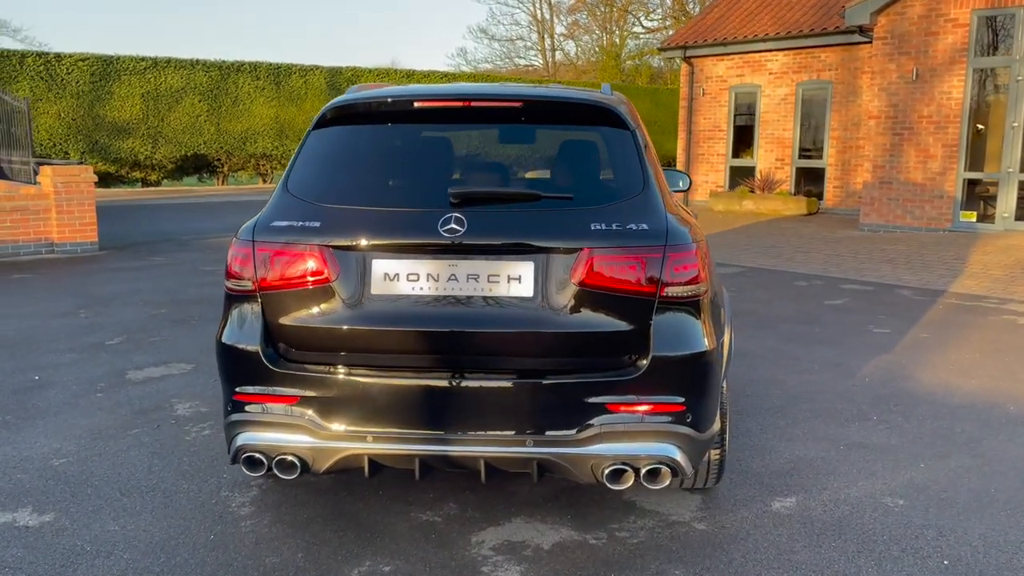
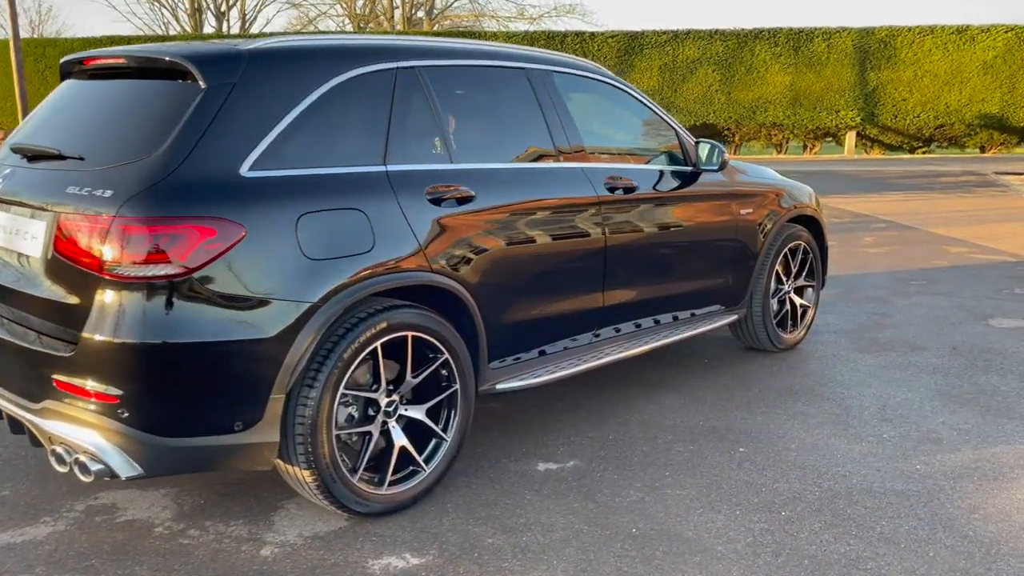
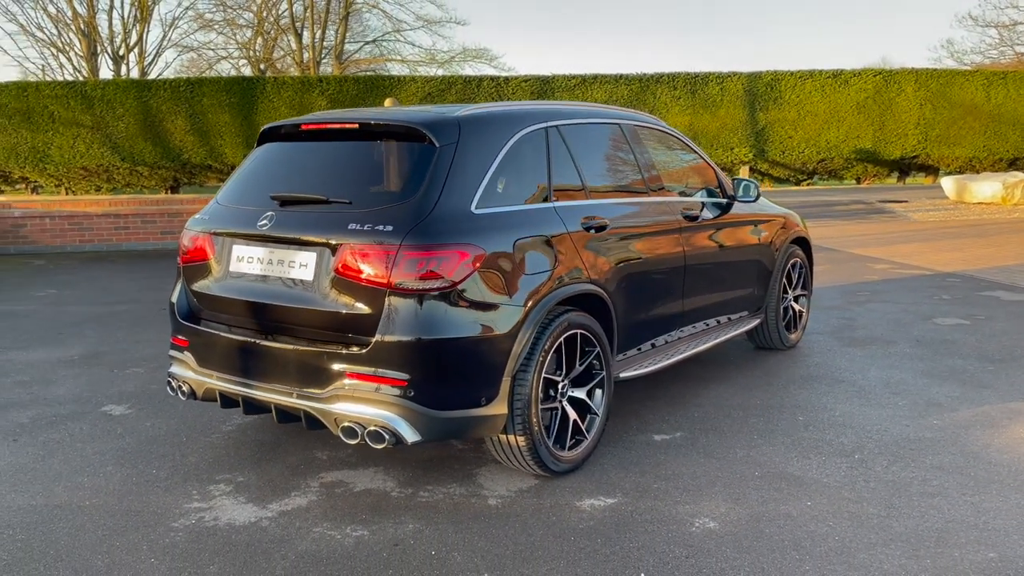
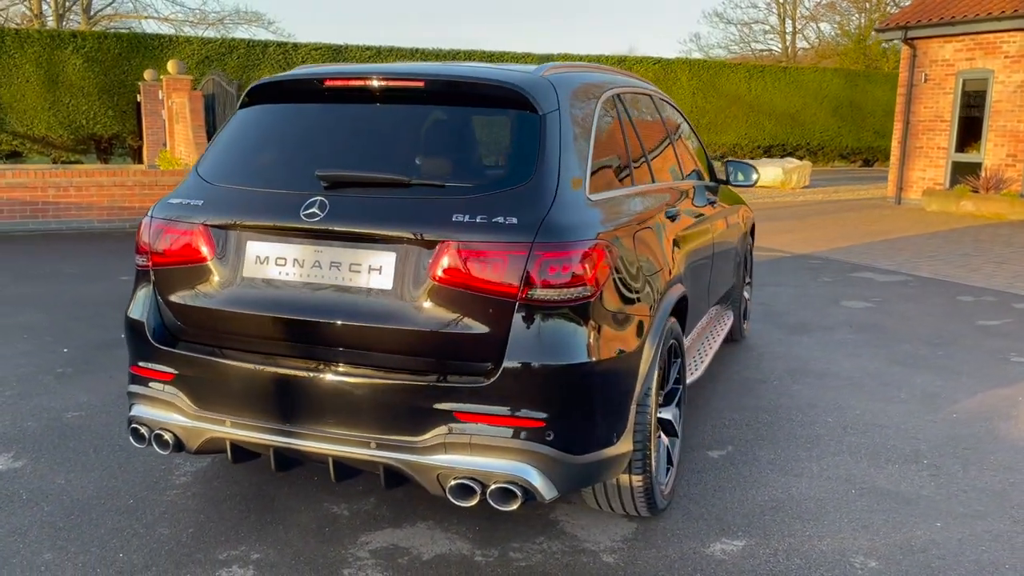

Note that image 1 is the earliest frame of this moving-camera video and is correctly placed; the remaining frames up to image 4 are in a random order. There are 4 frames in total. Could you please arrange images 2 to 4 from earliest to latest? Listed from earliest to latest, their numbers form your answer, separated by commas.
4, 3, 2
